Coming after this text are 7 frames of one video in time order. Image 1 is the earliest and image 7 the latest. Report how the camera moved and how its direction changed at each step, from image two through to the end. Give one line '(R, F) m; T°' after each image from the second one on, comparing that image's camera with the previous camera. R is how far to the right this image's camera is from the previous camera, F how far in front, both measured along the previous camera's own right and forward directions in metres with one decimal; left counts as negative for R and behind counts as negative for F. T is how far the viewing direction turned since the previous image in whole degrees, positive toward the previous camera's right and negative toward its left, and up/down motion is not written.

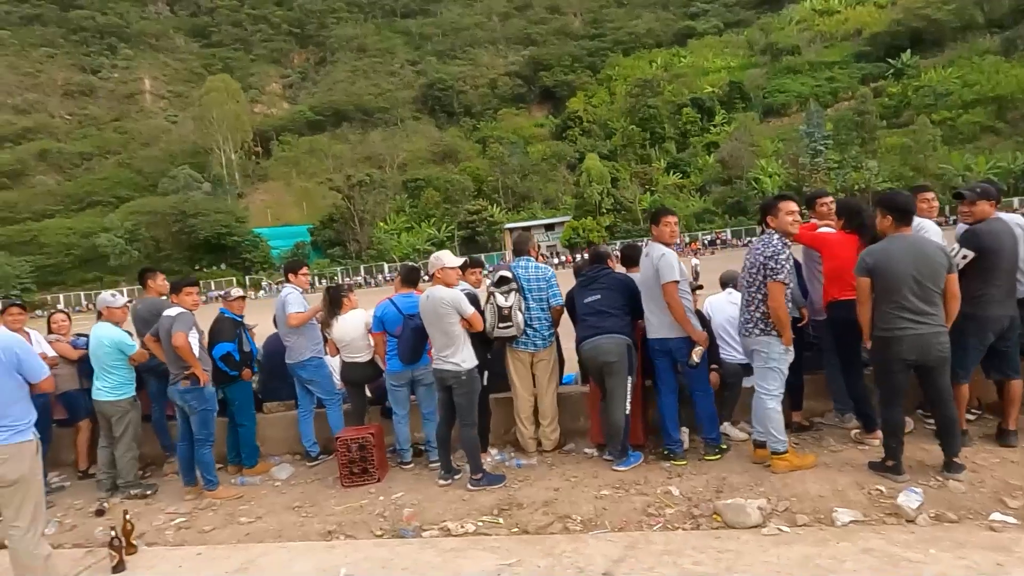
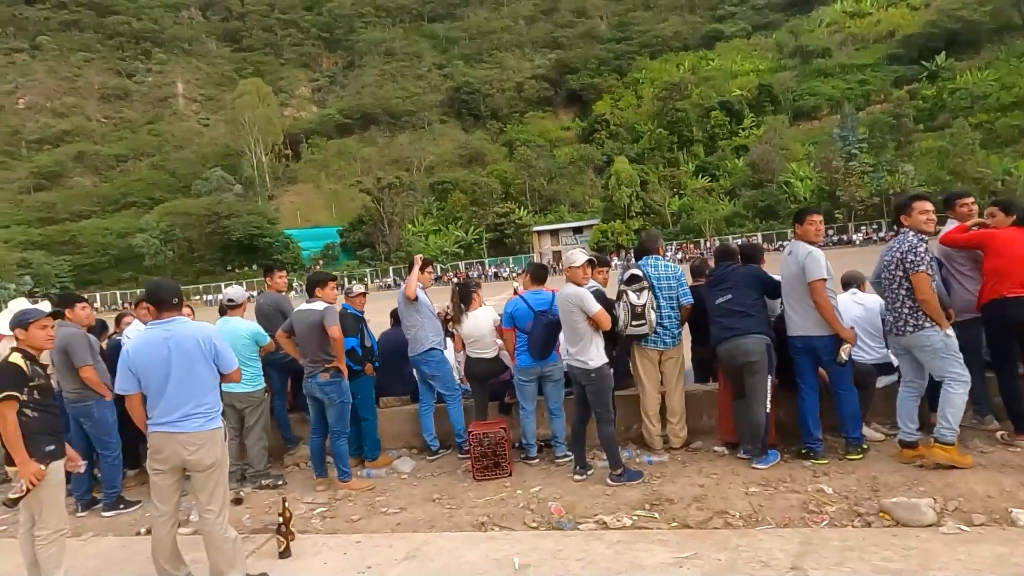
(-0.8, -0.1) m; -2°
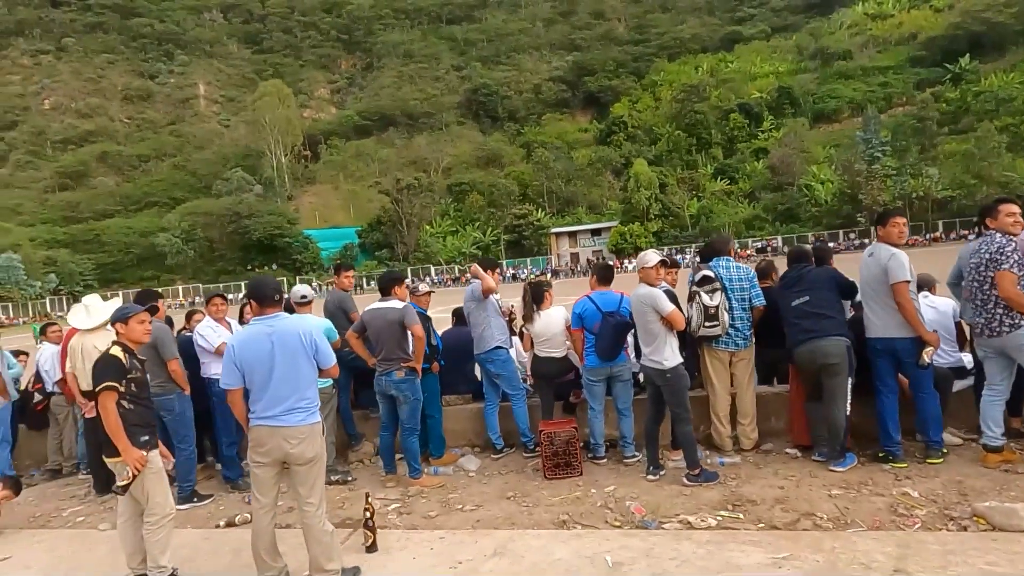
(-0.4, 0.0) m; -1°
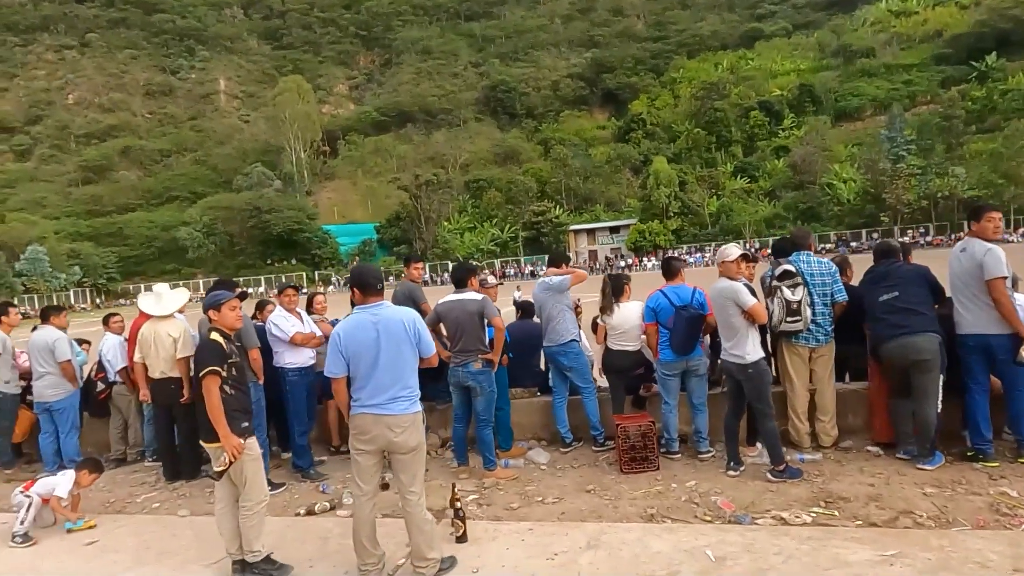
(-0.5, 0.0) m; -1°
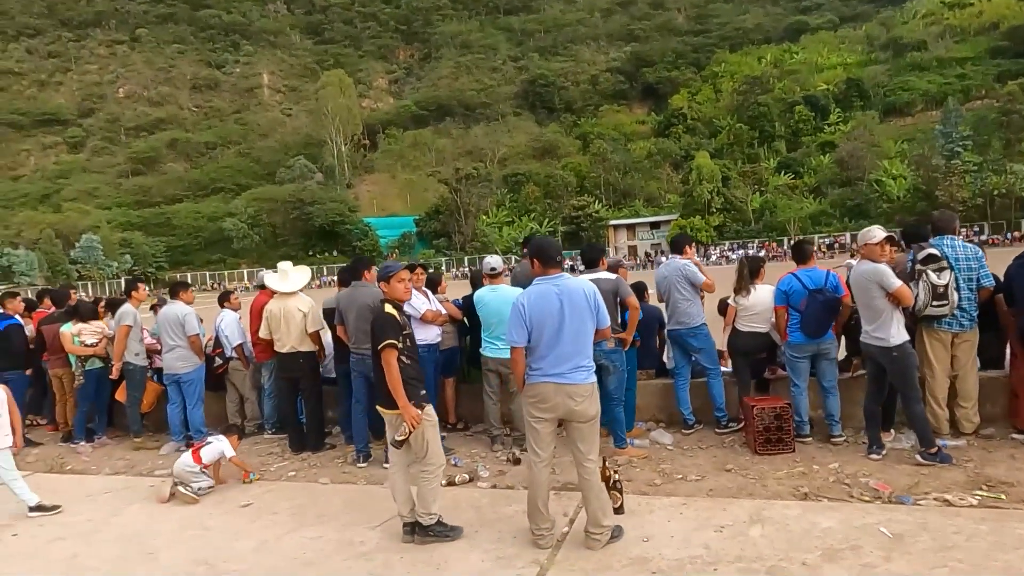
(-0.8, -0.1) m; -3°
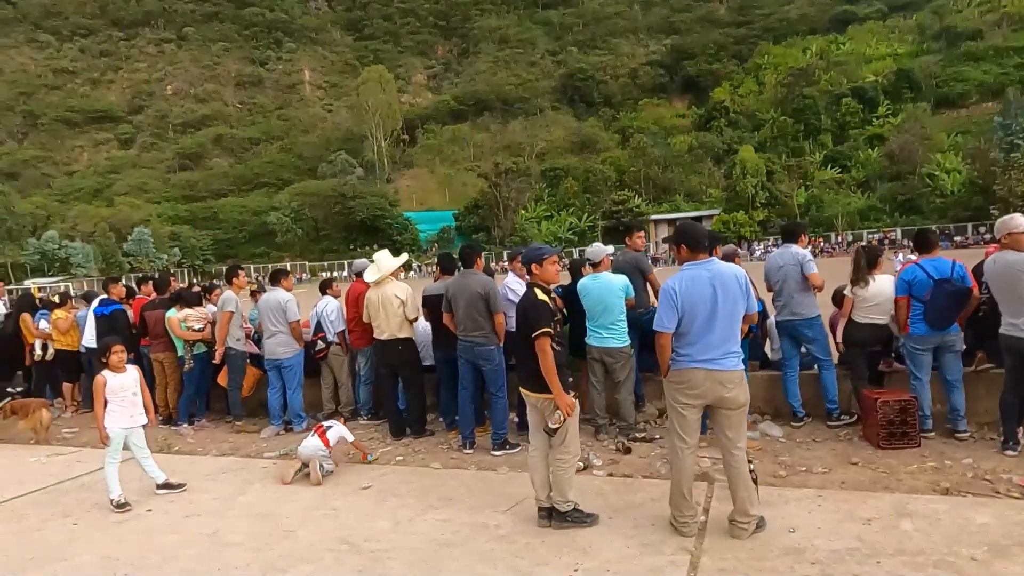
(-0.6, 0.0) m; -3°
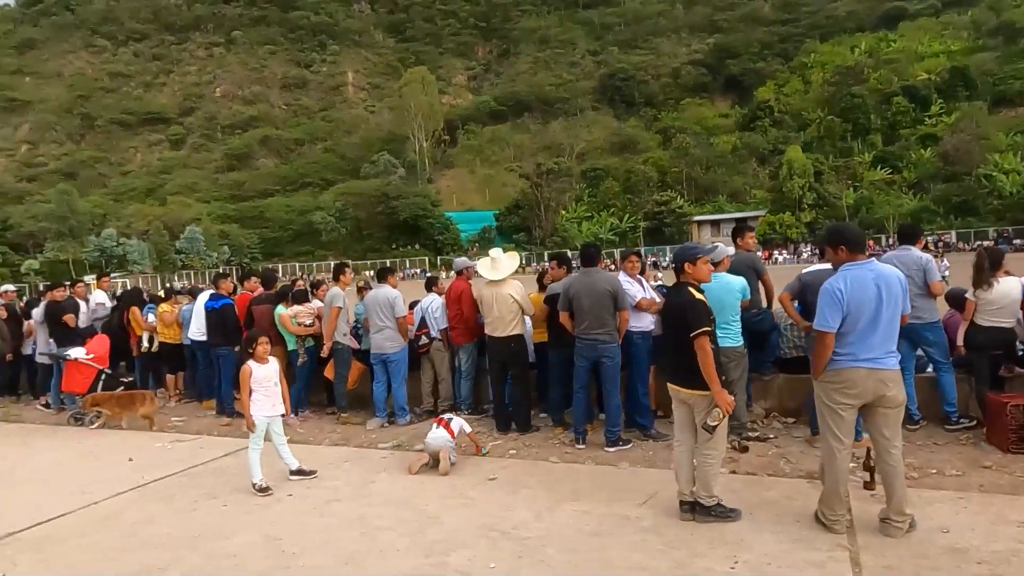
(-0.7, -0.1) m; -3°
